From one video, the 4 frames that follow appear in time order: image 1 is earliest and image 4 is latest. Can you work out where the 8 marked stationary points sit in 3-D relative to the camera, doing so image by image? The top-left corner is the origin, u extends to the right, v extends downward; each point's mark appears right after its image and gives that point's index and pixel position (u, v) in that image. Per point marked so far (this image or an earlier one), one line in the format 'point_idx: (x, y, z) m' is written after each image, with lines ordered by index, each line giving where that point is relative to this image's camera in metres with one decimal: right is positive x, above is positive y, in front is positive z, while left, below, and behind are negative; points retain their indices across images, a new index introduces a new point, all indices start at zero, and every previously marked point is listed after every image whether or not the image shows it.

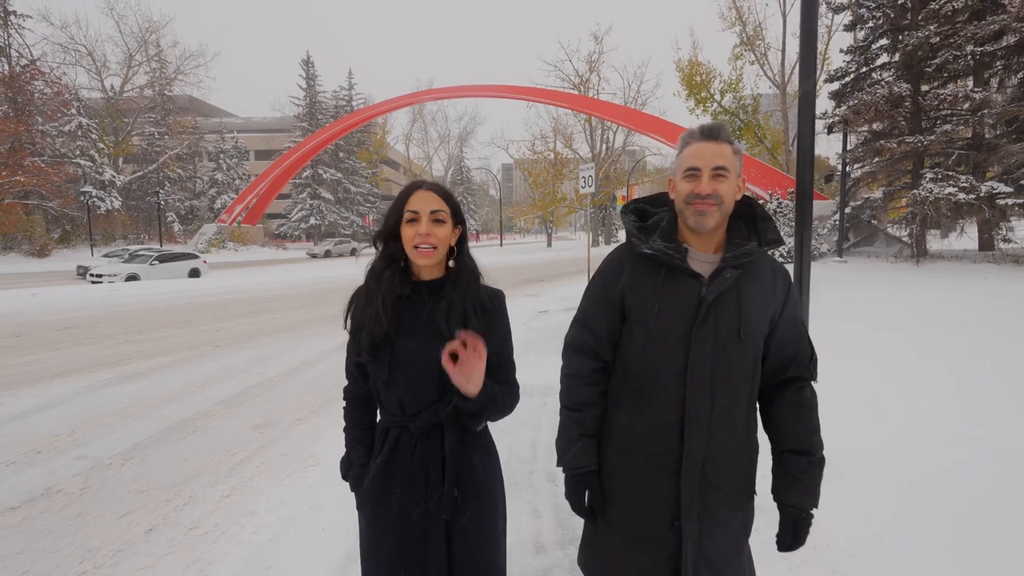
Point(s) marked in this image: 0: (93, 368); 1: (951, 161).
0: (-4.9, -0.9, +6.1) m
1: (+13.1, +3.8, +15.4) m
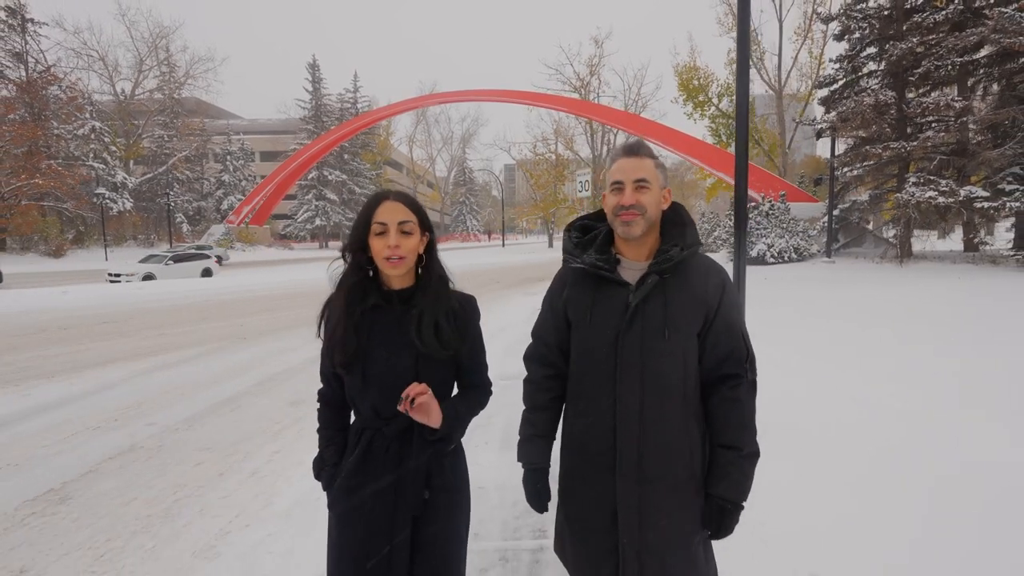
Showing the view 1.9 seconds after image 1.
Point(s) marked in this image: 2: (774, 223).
0: (-4.9, -0.9, +6.8) m
1: (+13.1, +3.8, +16.1) m
2: (+9.4, +2.3, +18.7) m
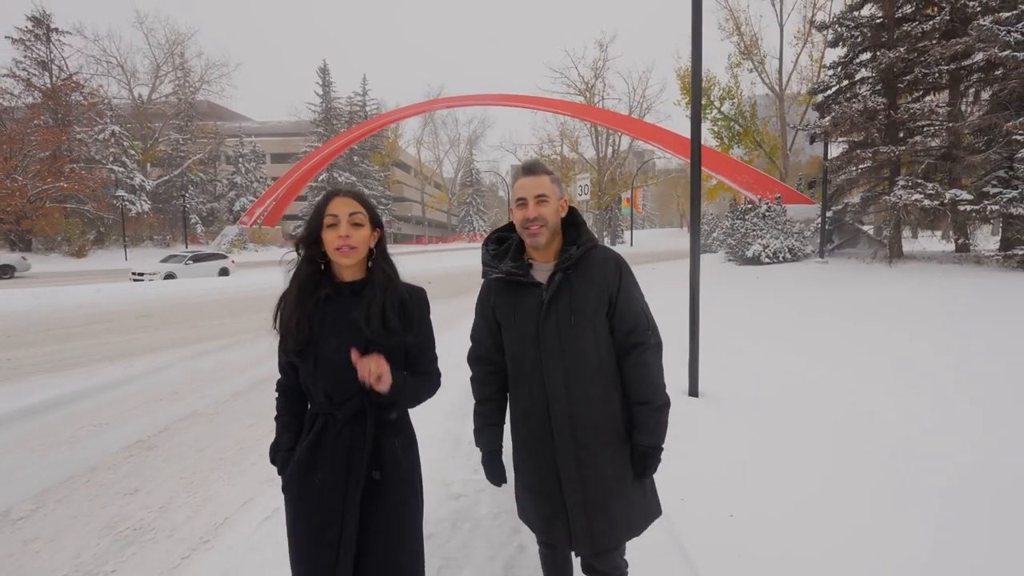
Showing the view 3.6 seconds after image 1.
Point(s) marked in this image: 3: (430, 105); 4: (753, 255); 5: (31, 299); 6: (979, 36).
0: (-4.9, -0.8, +7.7) m
1: (+13.2, +3.8, +16.7) m
2: (+9.6, +2.4, +19.4) m
3: (-2.5, +5.4, +15.0) m
4: (+8.9, +1.2, +19.2) m
5: (-10.8, -0.3, +11.8) m
6: (+12.8, +6.9, +14.3) m
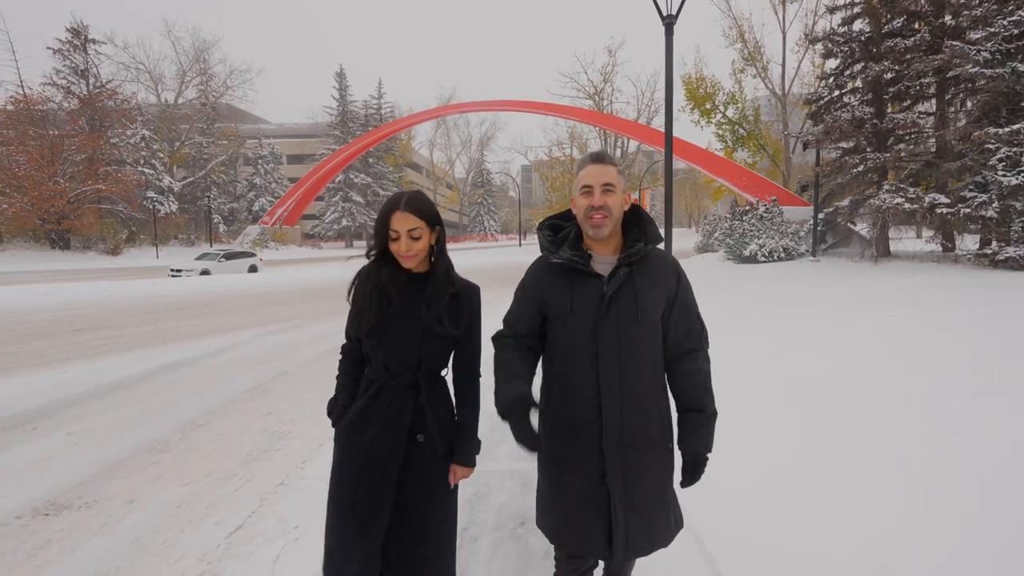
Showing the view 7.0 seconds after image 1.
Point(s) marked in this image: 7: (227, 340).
0: (-4.7, -0.7, +9.1) m
1: (+13.6, +3.9, +17.9) m
2: (+10.1, +2.5, +20.6) m
3: (-2.1, +5.5, +16.4) m
4: (+9.3, +1.3, +20.4) m
5: (-10.5, -0.1, +13.3) m
6: (+13.2, +7.0, +15.4) m
7: (-4.4, -0.8, +8.0) m
